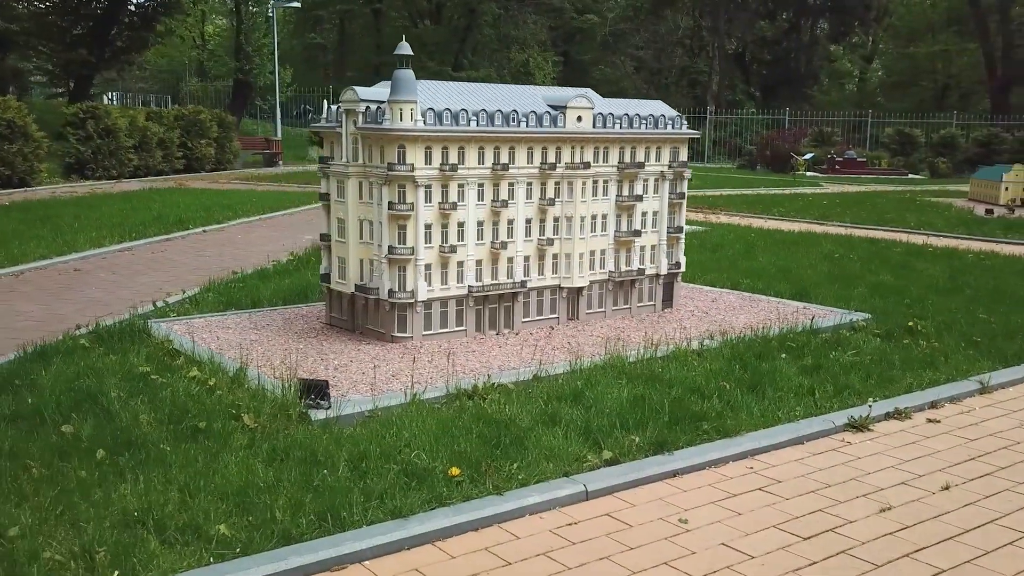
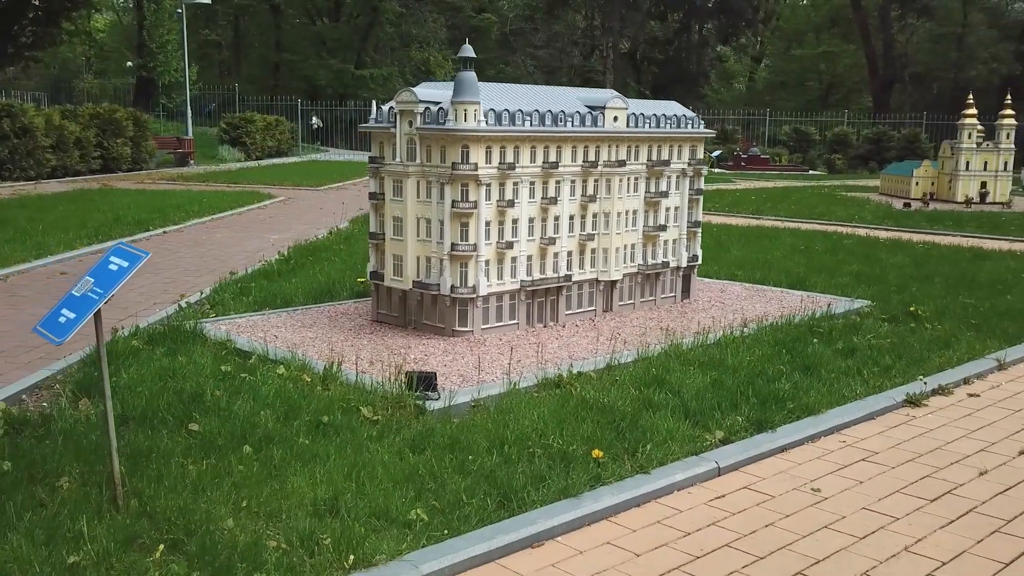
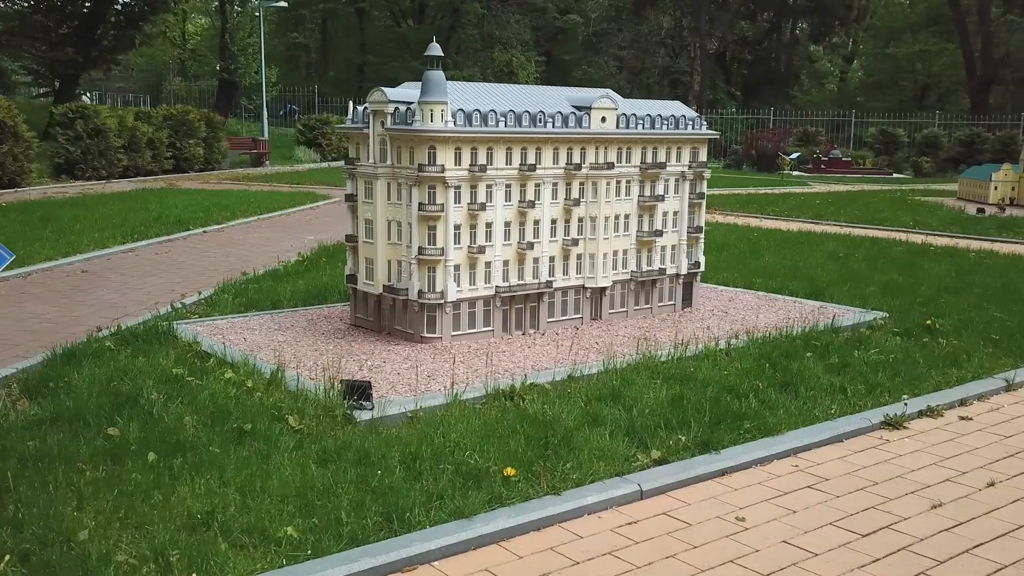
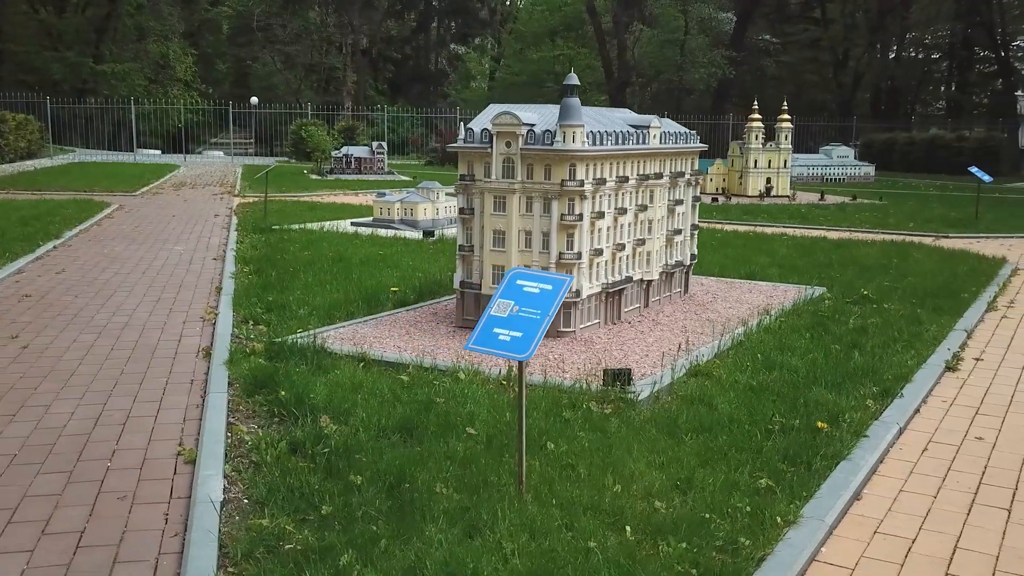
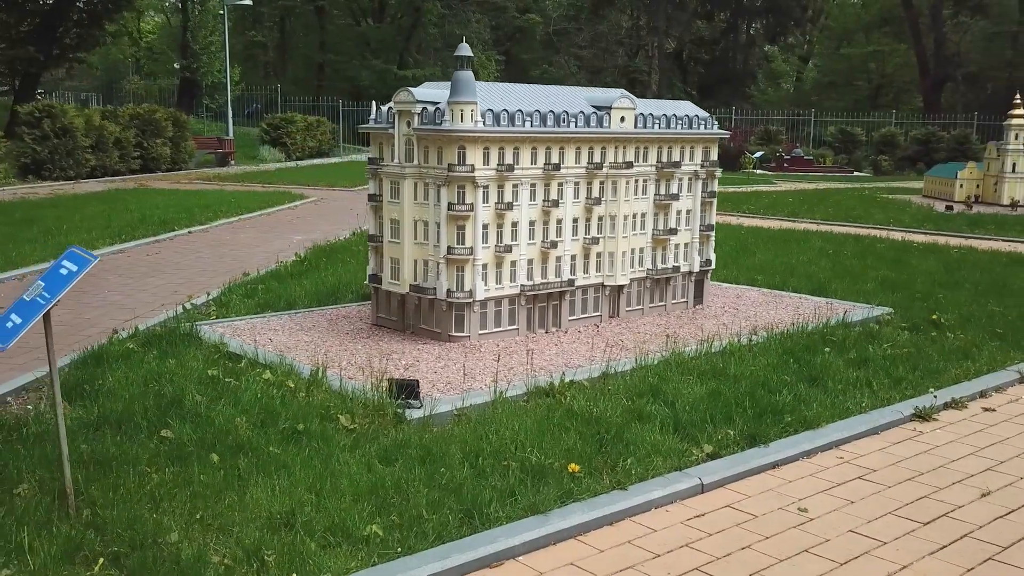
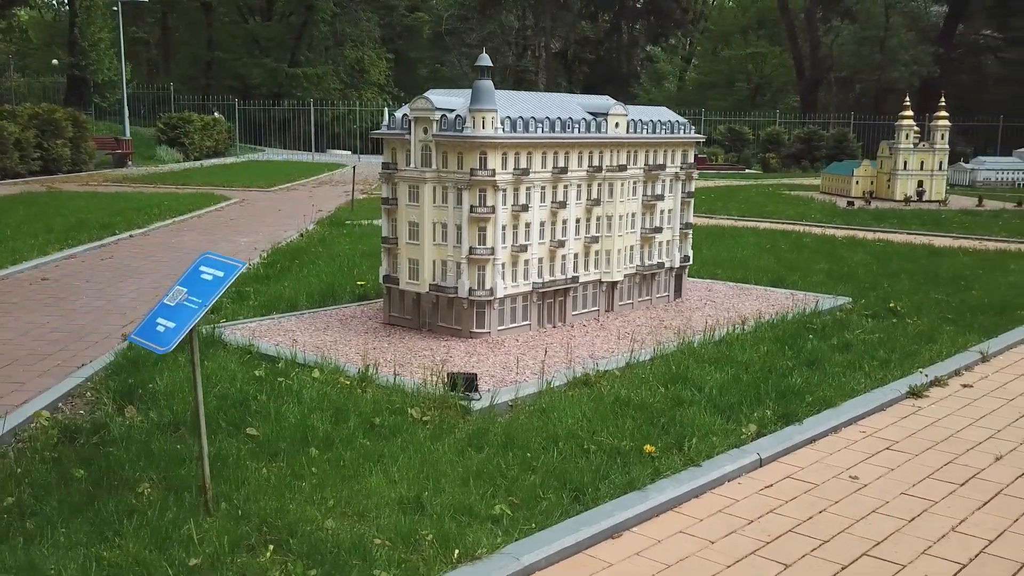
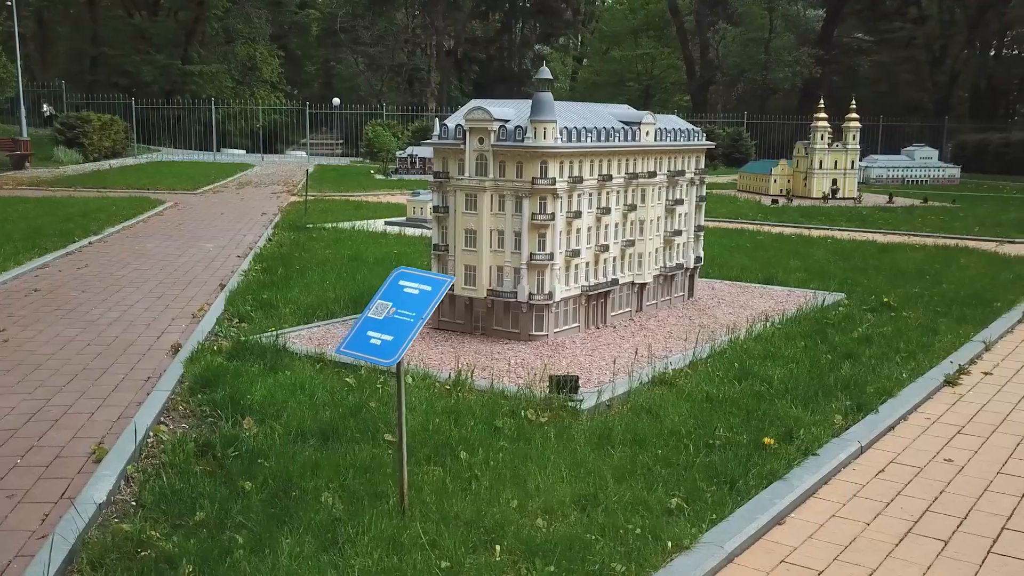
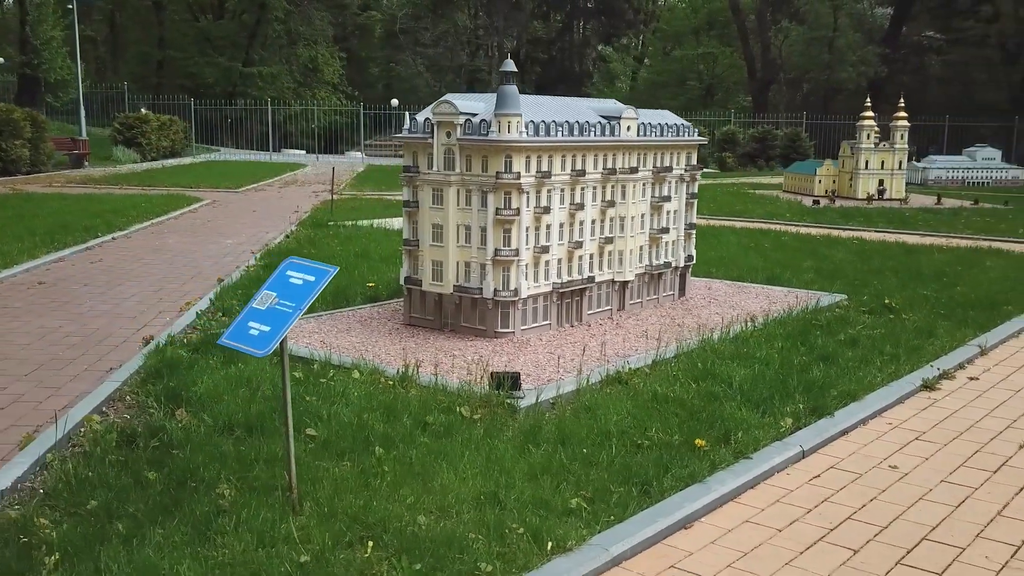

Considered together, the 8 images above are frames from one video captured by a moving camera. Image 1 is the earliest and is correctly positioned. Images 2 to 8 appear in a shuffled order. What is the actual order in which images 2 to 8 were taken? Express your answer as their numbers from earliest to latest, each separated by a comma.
3, 5, 2, 6, 8, 7, 4
